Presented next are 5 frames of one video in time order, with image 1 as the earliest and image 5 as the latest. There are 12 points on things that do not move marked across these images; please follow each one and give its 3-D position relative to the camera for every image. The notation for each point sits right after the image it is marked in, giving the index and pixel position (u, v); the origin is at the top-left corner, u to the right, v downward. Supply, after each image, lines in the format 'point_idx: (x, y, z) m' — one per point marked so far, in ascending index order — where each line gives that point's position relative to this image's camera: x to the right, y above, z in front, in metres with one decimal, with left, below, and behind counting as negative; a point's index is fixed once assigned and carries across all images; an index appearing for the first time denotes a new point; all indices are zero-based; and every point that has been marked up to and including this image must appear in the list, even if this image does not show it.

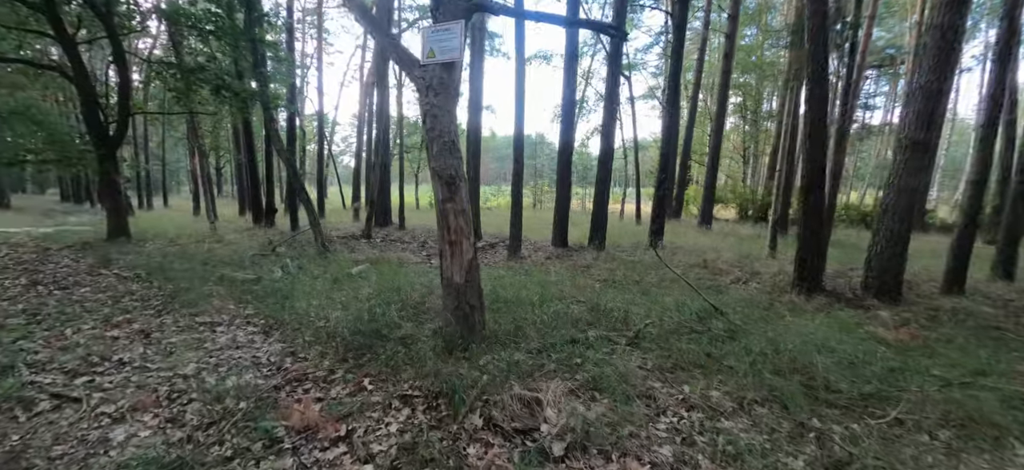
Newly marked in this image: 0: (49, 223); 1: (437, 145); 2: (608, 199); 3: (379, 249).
0: (-16.8, +0.4, +15.7) m
1: (-0.7, +0.8, +4.2) m
2: (+2.6, +1.0, +11.9) m
3: (-3.6, -0.4, +11.6) m
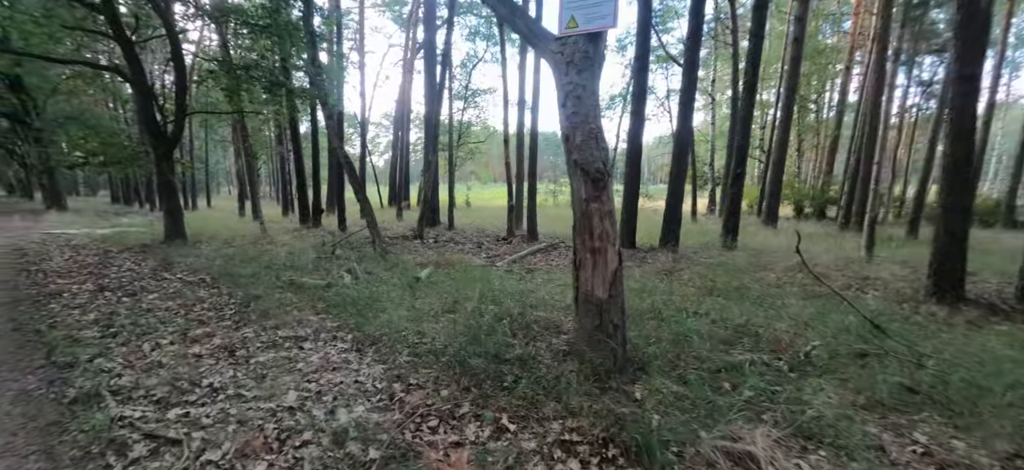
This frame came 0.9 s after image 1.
0: (-14.9, +0.4, +15.9) m
1: (+0.5, +0.8, +3.4) m
2: (+4.3, +1.0, +10.9) m
3: (-1.9, -0.4, +11.0) m
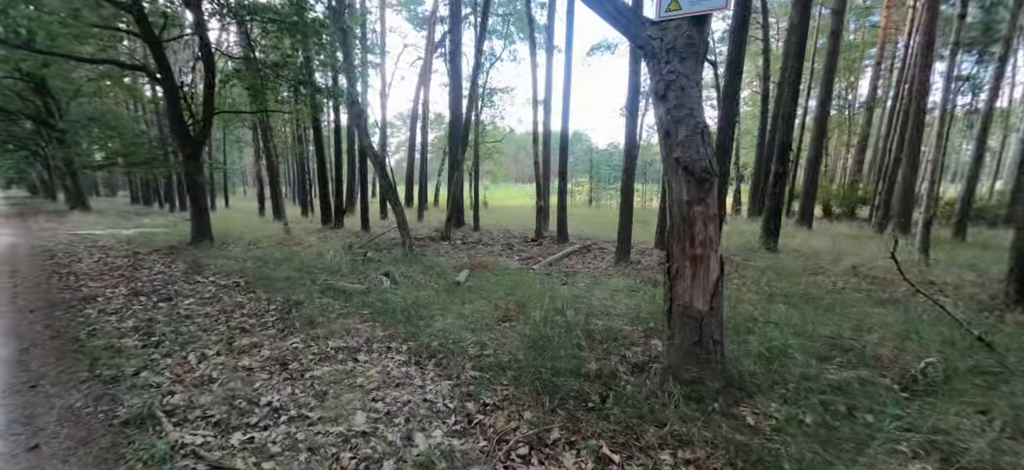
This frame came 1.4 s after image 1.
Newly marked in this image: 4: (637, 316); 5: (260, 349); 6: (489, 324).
0: (-14.0, +0.4, +15.8) m
1: (+1.2, +0.8, +3.0) m
2: (+5.1, +0.9, +10.5) m
3: (-1.1, -0.4, +10.7) m
4: (+1.6, -1.0, +5.5) m
5: (-2.5, -1.1, +4.3) m
6: (-0.3, -1.1, +5.2) m
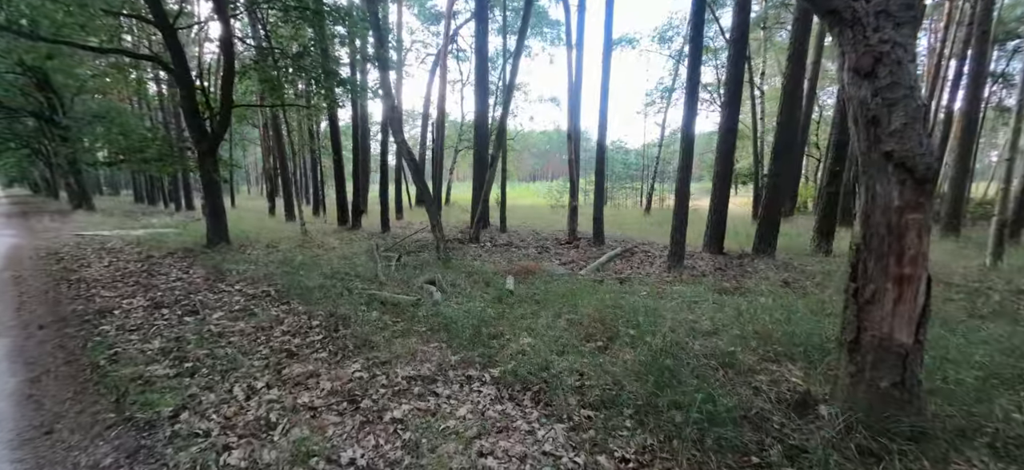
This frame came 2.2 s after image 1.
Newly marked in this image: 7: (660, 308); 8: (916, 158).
0: (-13.1, +0.3, +15.1) m
1: (+2.1, +0.7, +2.3) m
2: (+6.0, +0.9, +9.7) m
3: (-0.2, -0.5, +10.0) m
4: (+2.5, -1.1, +4.8) m
5: (-1.6, -1.2, +3.6) m
6: (+0.6, -1.1, +4.5) m
7: (+2.0, -1.0, +5.8) m
8: (+2.2, +0.5, +2.3) m
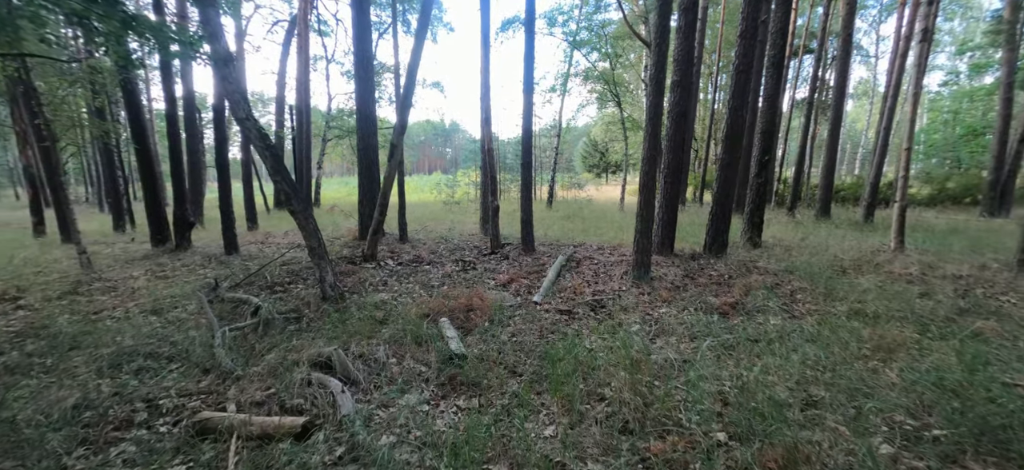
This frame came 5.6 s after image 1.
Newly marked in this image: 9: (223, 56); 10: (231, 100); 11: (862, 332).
0: (-15.4, -0.7, +8.4) m
1: (+2.7, +0.5, +0.5) m
2: (+4.3, +1.0, +8.7) m
3: (-1.6, -0.7, +7.2) m
4: (+2.5, -1.2, +3.0) m
5: (-1.1, -1.6, +0.7) m
6: (+0.8, -1.4, +2.2) m
7: (+1.7, -1.1, +3.8) m
8: (+2.8, +0.3, +0.5) m
9: (-3.5, +2.2, +5.3) m
10: (-3.4, +1.7, +5.4) m
11: (+3.5, -1.0, +4.4) m
